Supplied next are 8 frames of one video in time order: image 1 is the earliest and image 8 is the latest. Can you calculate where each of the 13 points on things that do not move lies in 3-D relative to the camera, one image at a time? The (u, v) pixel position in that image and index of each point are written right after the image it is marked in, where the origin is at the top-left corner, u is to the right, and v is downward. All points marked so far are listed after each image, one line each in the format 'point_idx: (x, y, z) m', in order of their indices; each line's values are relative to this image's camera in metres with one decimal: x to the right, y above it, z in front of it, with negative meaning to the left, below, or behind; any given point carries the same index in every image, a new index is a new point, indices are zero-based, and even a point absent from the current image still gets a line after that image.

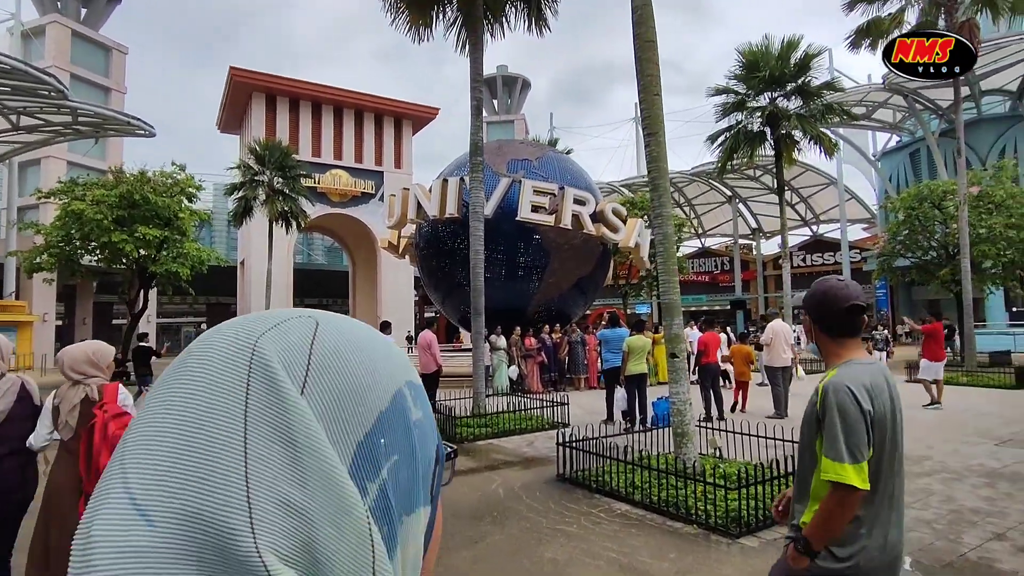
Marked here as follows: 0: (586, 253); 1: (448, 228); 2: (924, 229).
0: (+1.9, +1.0, +15.2) m
1: (-1.7, +1.5, +15.2) m
2: (+12.1, +1.8, +17.1) m
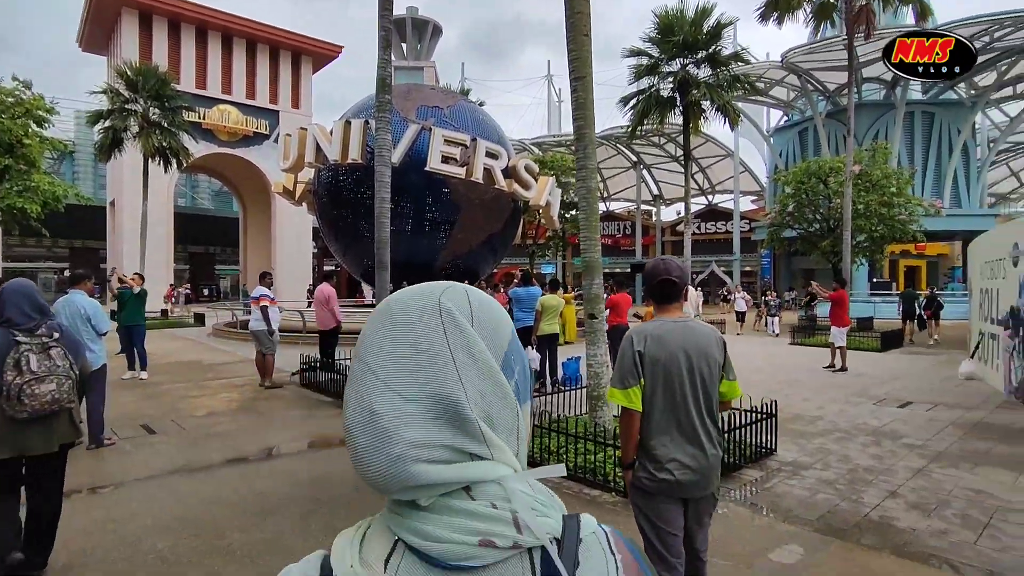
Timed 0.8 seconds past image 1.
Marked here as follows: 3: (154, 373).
0: (-0.4, +2.1, +14.8) m
1: (-3.9, +2.7, +14.1) m
2: (+9.4, +2.7, +18.3) m
3: (-5.4, -1.3, +8.6) m
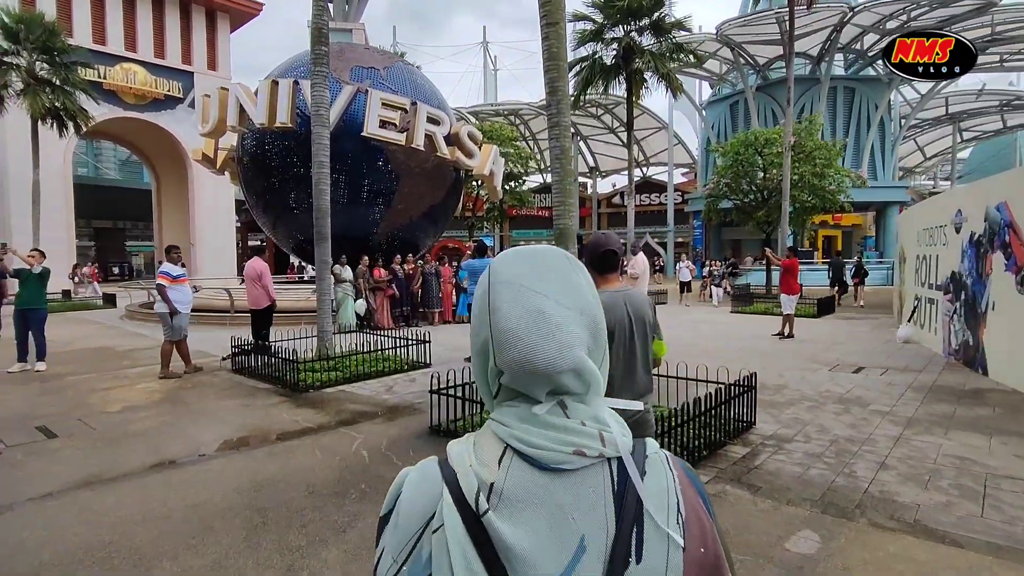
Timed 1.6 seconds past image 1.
0: (-1.8, +2.7, +14.1) m
1: (-5.3, +3.3, +13.0) m
2: (+7.5, +3.7, +18.6) m
3: (-6.0, -1.0, +7.6) m
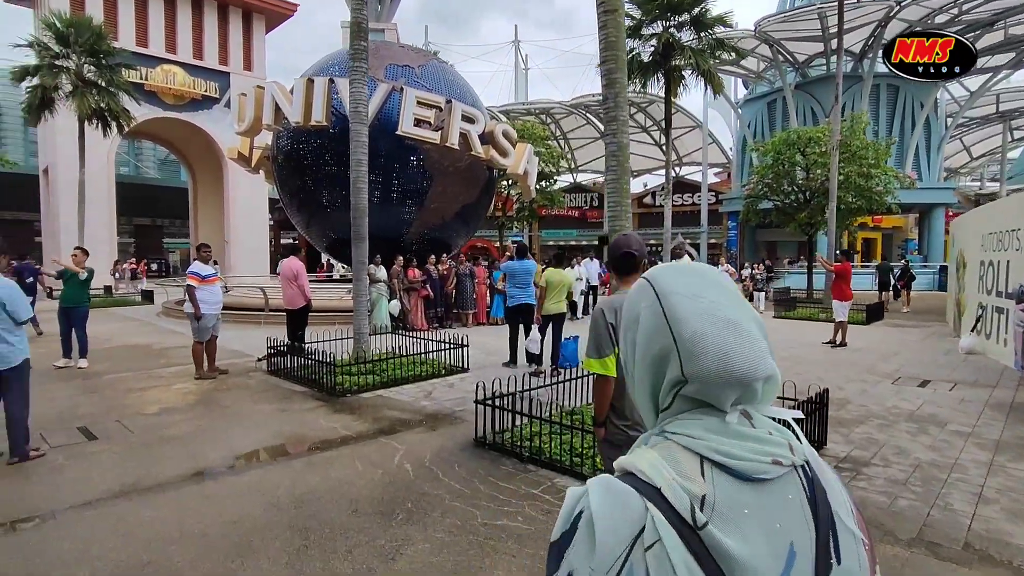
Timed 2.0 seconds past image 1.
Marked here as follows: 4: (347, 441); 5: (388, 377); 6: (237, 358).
0: (-1.0, +2.7, +13.9) m
1: (-4.5, +3.3, +13.0) m
2: (+8.6, +3.6, +18.0) m
3: (-5.5, -1.0, +7.6) m
4: (-1.2, -1.1, +4.3) m
5: (-1.3, -1.0, +6.2) m
6: (-3.6, -0.9, +7.6) m
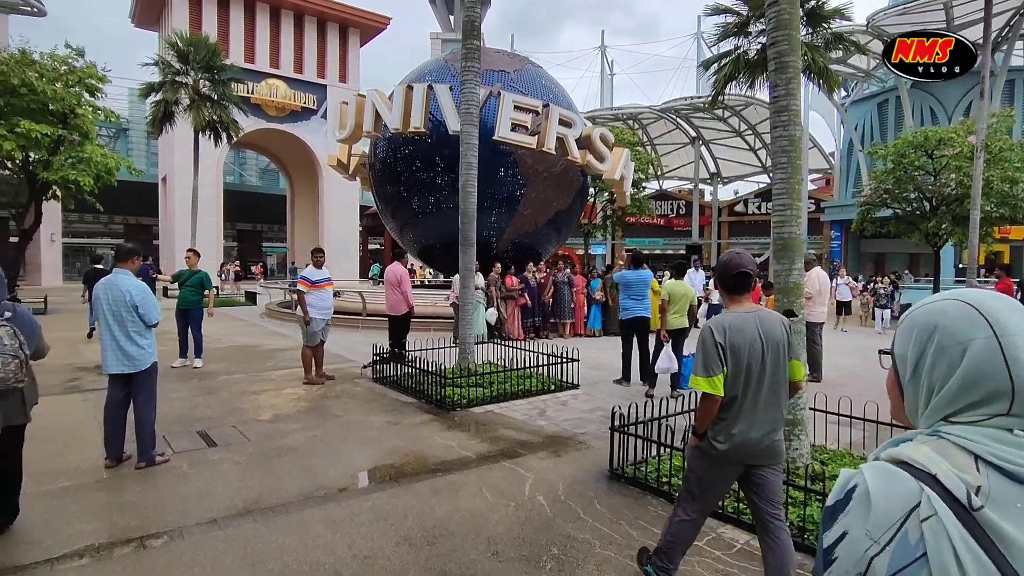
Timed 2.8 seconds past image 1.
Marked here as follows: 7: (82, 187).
0: (+1.3, +2.5, +13.5) m
1: (-2.3, +3.2, +13.0) m
2: (+11.3, +3.1, +16.3) m
3: (-4.1, -1.0, +7.8) m
4: (-0.3, -1.2, +4.0) m
5: (-0.2, -1.0, +5.9) m
6: (-2.2, -1.0, +7.6) m
7: (-10.4, +2.4, +14.0) m
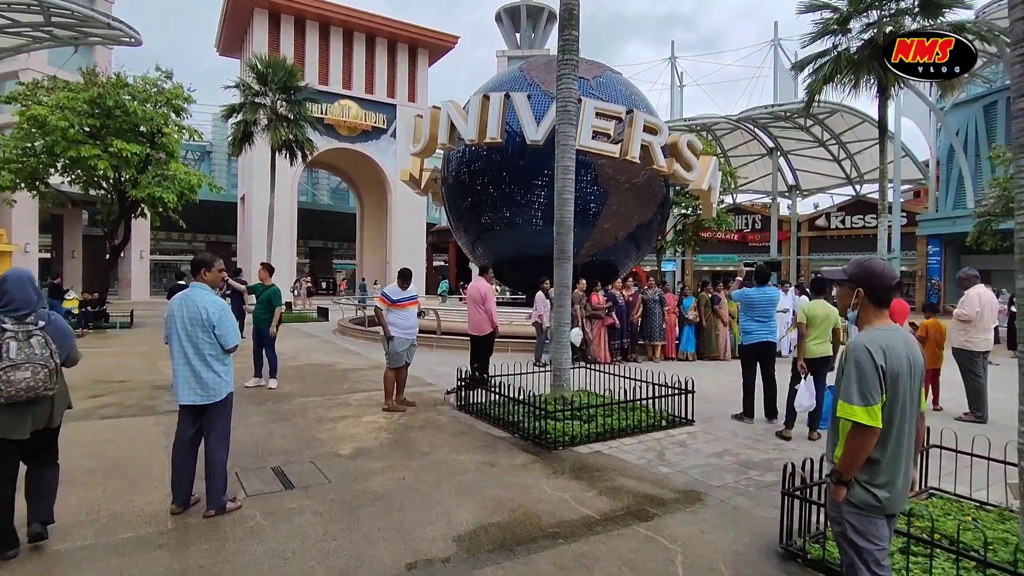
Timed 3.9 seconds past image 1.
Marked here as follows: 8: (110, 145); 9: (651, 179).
0: (+3.0, +2.1, +12.6) m
1: (-0.6, +2.8, +12.5) m
2: (+13.3, +2.6, +14.4) m
3: (-2.9, -1.2, +7.4) m
4: (+0.4, -1.3, +3.2) m
5: (+0.8, -1.2, +5.1) m
6: (-1.1, -1.2, +7.0) m
7: (-8.5, +2.1, +14.3) m
8: (-9.2, +3.3, +13.2) m
9: (+3.0, +2.4, +12.5) m
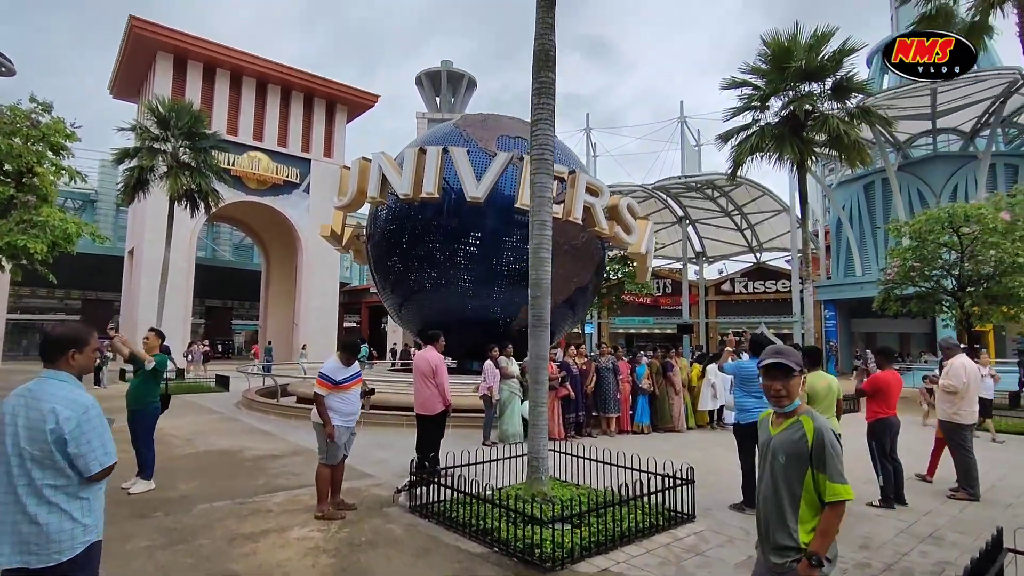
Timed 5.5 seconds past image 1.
0: (+1.7, +0.7, +12.3) m
1: (-1.9, +1.5, +11.7) m
2: (+11.5, +0.9, +15.7) m
3: (-3.4, -1.9, +5.9) m
4: (+0.6, -1.7, +2.2) m
5: (+0.6, -1.8, +4.1) m
6: (-1.5, -1.9, +5.7) m
7: (-10.0, +0.7, +12.1) m
8: (-10.5, +2.0, +11.1) m
9: (+1.7, +1.0, +12.2) m
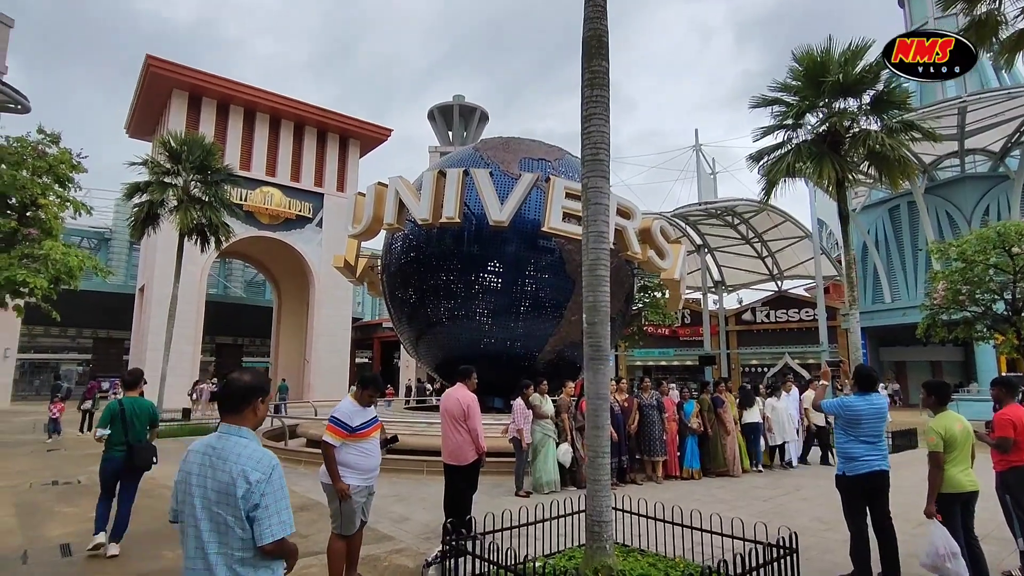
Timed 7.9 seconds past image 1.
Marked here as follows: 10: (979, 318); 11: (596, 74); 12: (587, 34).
0: (+2.2, +0.1, +11.4) m
1: (-1.4, +0.9, +11.0) m
2: (+12.1, +0.3, +14.6) m
3: (-3.0, -2.2, +5.0) m
4: (+0.9, -1.7, +1.3) m
5: (+1.0, -1.9, +3.2) m
6: (-1.1, -2.1, +4.8) m
7: (-9.5, -0.1, +11.5) m
8: (-10.0, +1.3, +10.5) m
9: (+2.2, +0.4, +11.4) m
10: (+12.5, -0.8, +15.4) m
11: (+0.6, +1.7, +4.5) m
12: (+0.6, +2.0, +4.6) m
